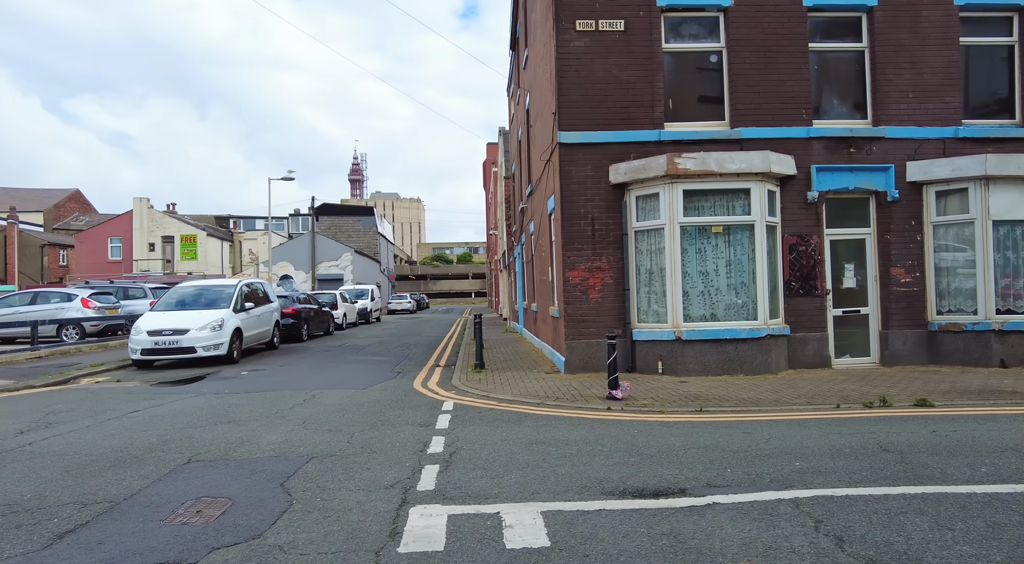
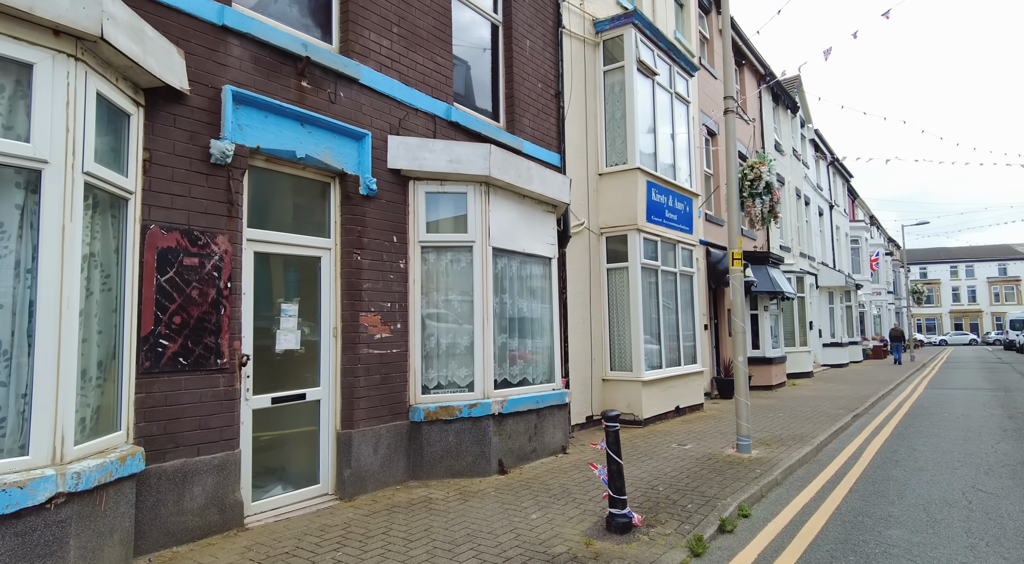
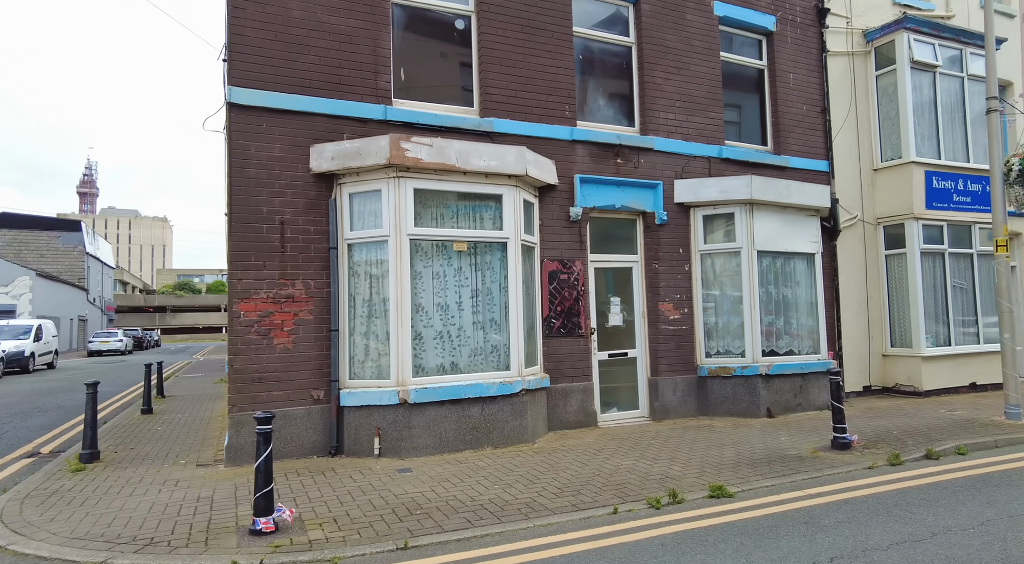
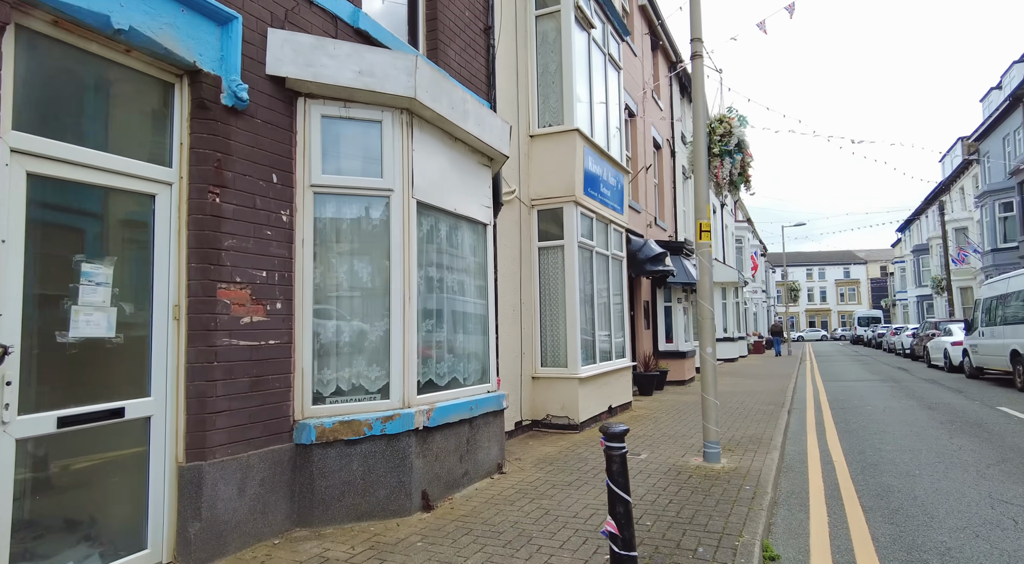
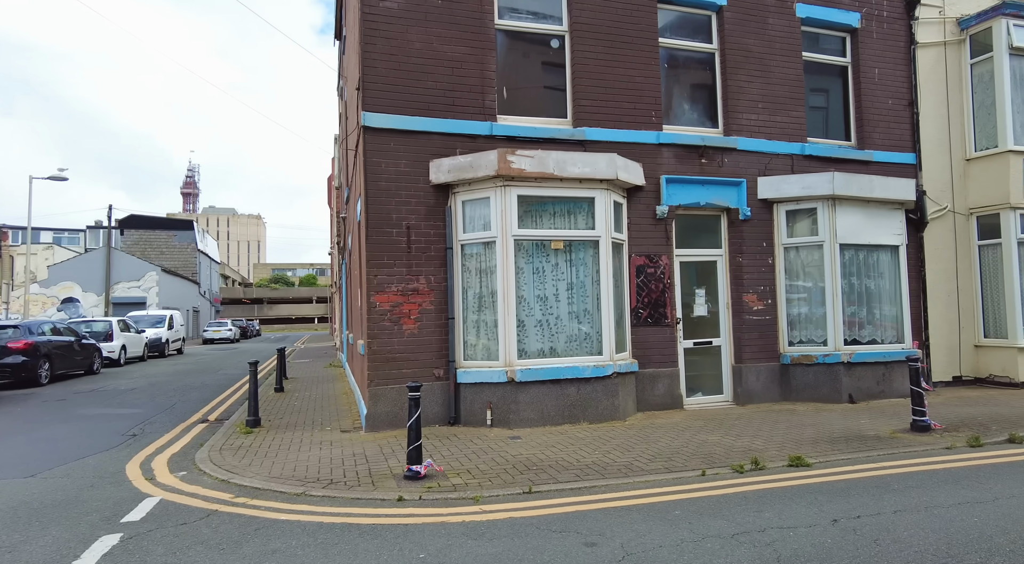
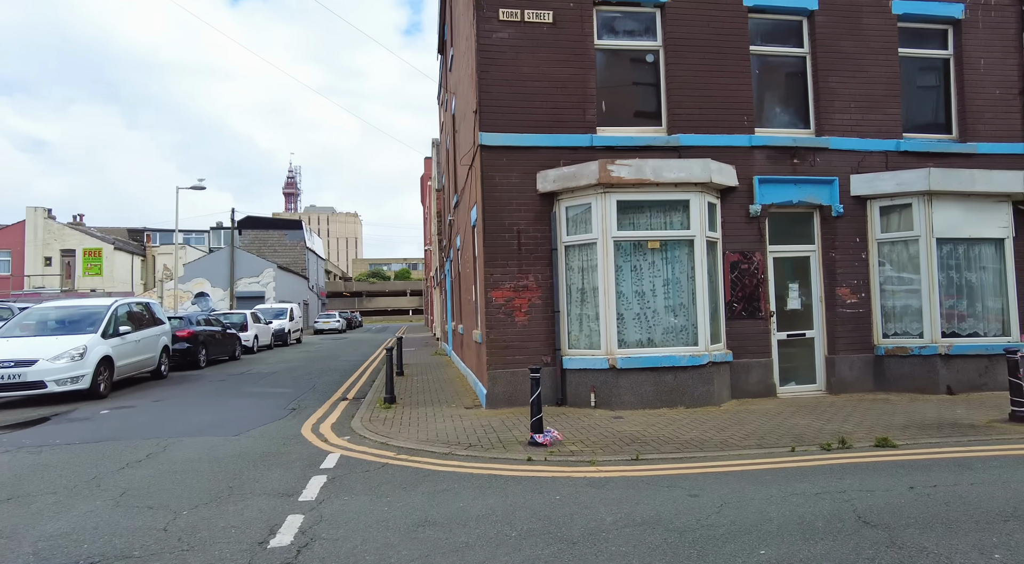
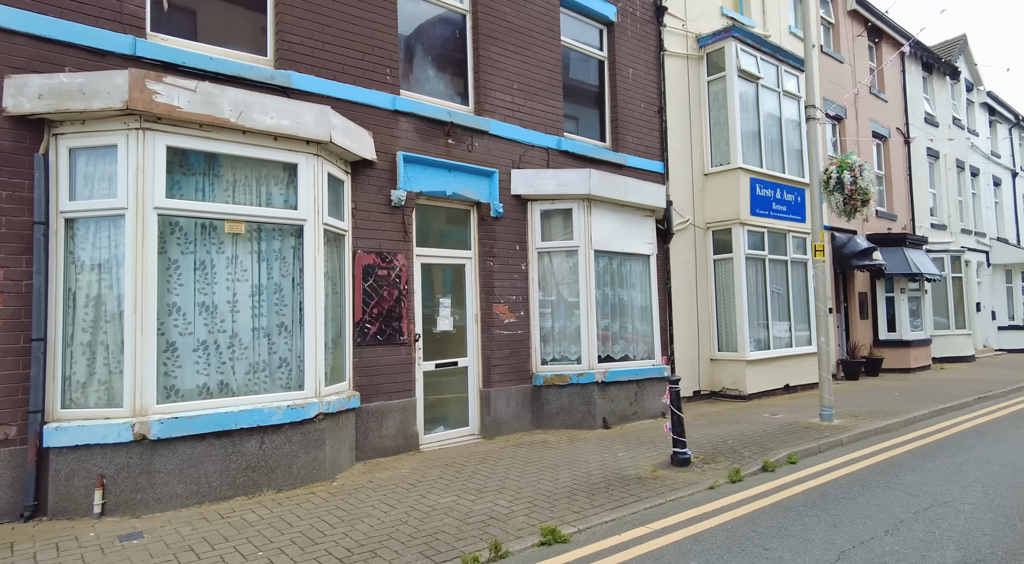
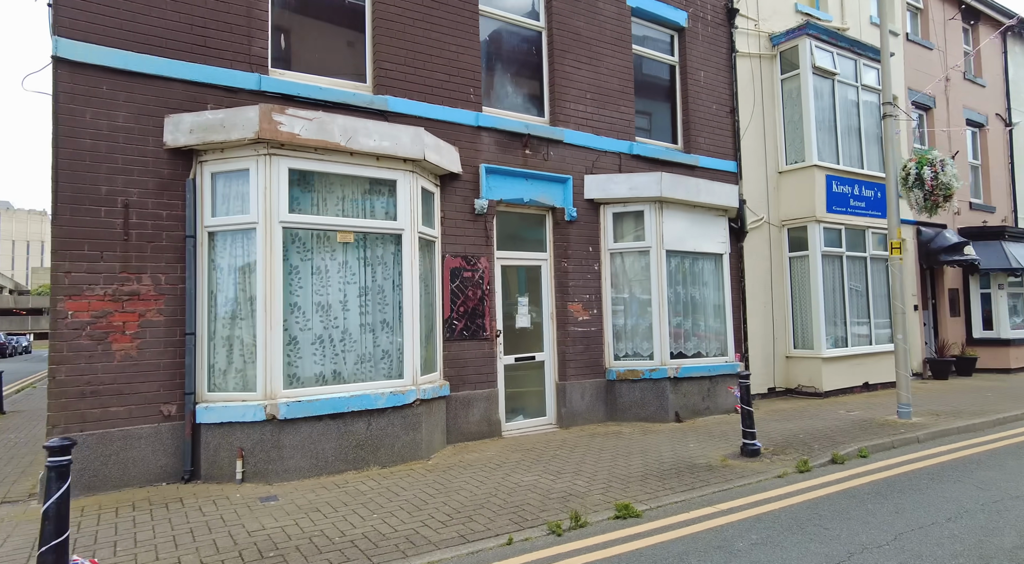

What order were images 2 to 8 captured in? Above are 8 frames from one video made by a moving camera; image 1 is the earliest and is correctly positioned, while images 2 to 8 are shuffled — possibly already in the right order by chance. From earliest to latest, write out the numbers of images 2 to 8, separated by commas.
6, 5, 3, 8, 7, 2, 4
